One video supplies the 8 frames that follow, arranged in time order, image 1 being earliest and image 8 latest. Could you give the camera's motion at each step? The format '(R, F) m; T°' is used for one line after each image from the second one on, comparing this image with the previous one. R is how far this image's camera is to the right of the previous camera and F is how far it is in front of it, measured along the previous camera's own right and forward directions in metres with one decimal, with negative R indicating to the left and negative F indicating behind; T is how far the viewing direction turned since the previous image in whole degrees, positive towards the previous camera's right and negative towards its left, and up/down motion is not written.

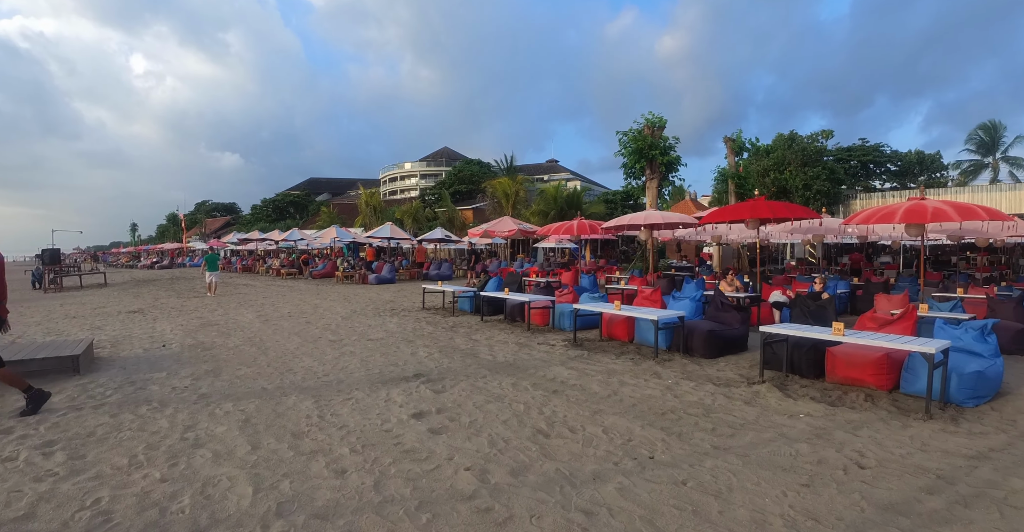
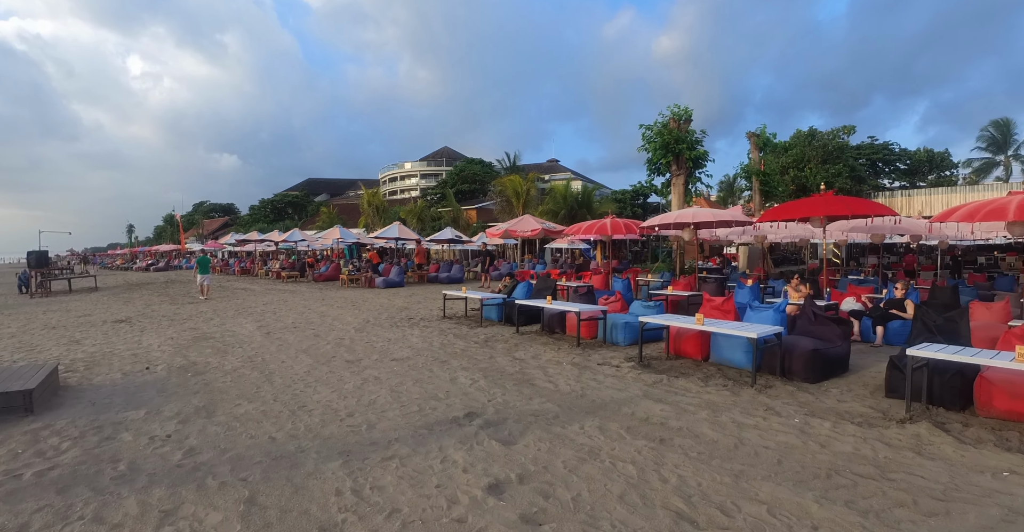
(-0.7, +1.4) m; 0°
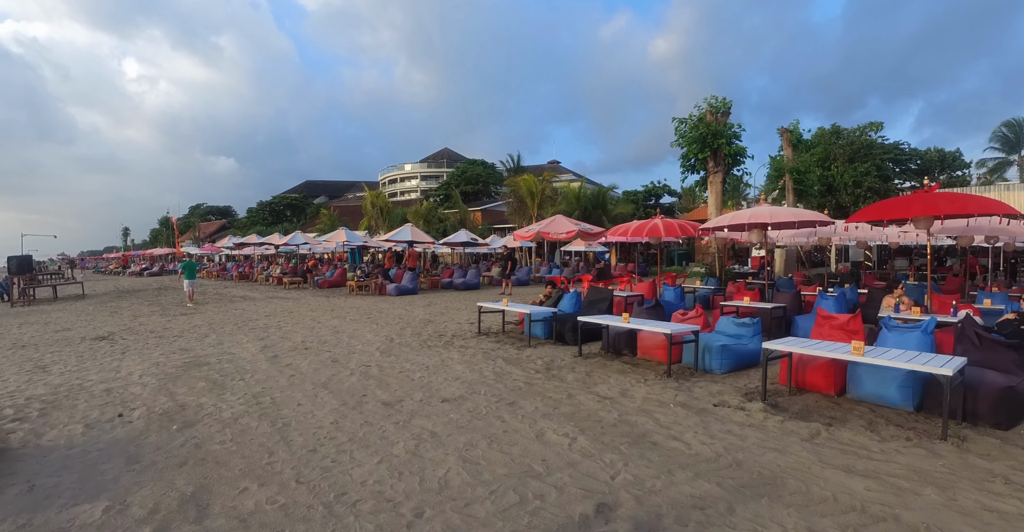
(-0.9, +1.6) m; 0°
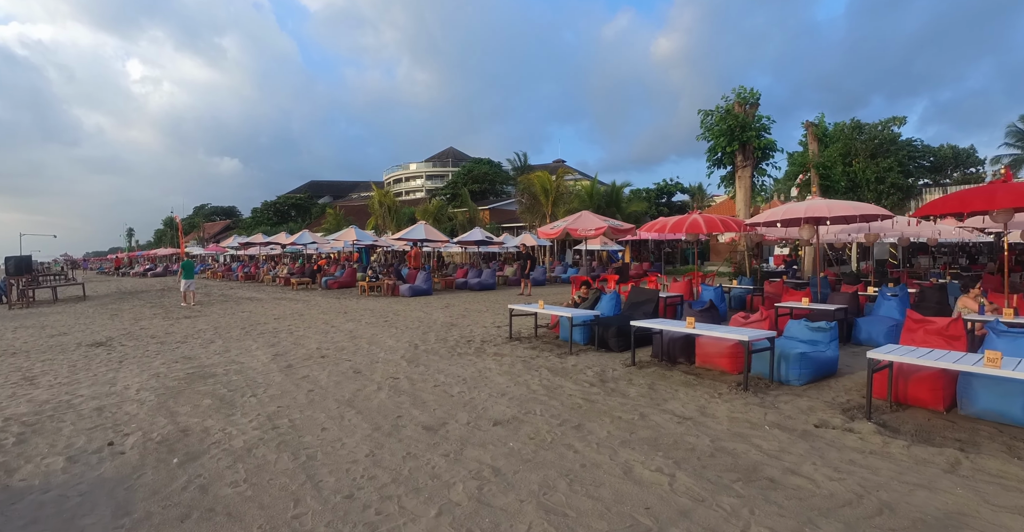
(-0.5, +0.8) m; 0°
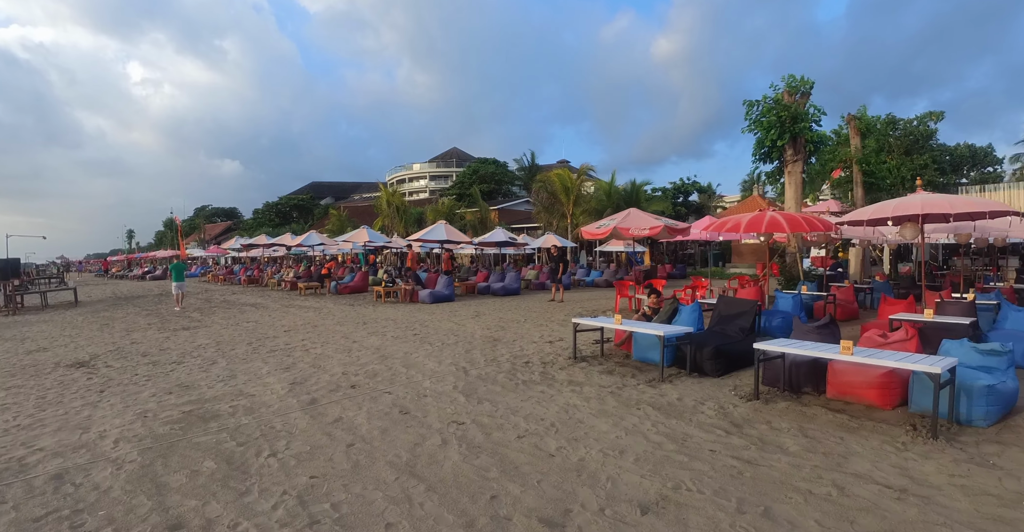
(-0.9, +1.5) m; 0°
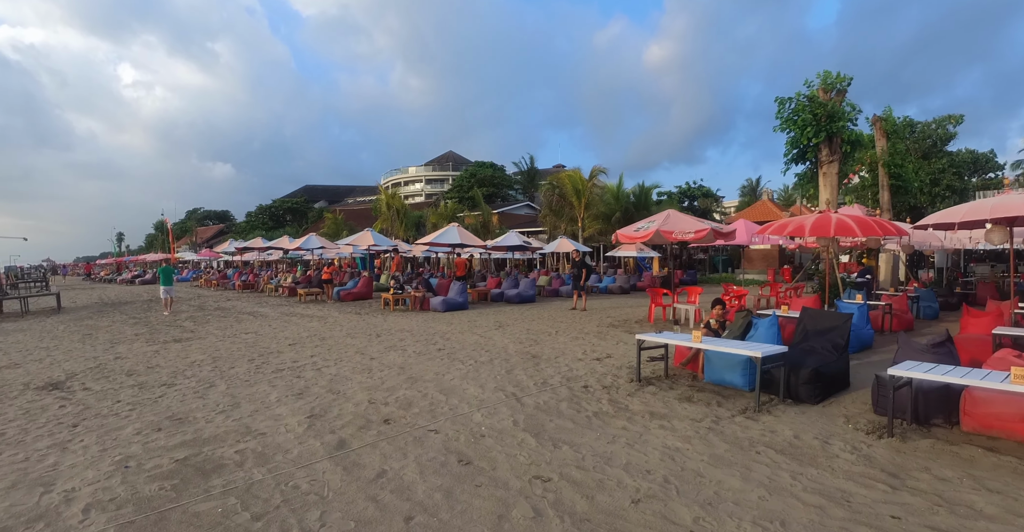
(-0.7, +1.1) m; +1°
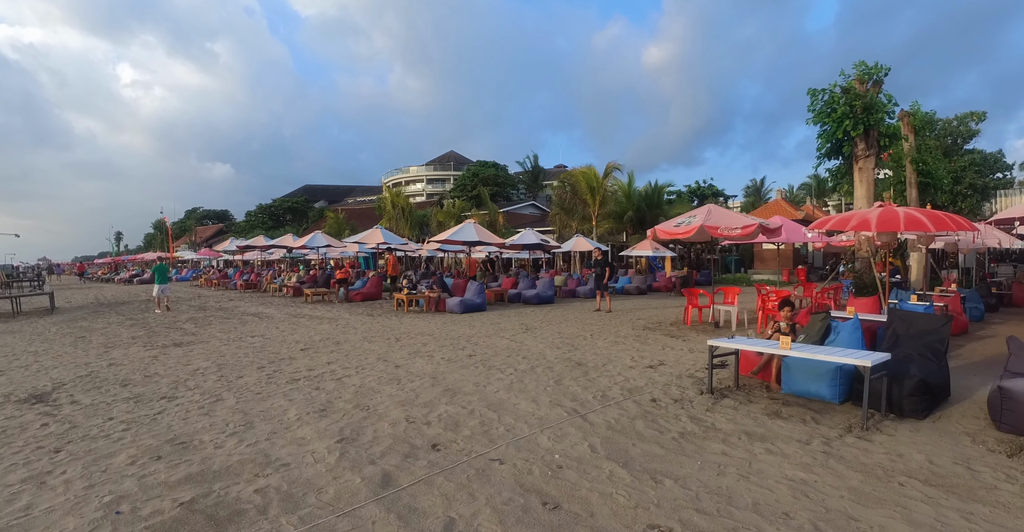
(-0.6, +0.8) m; 0°
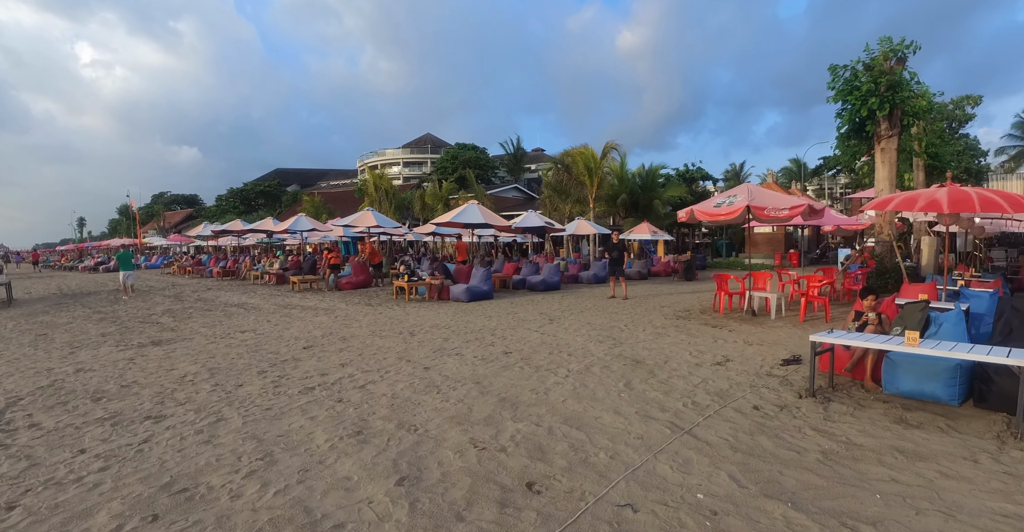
(-0.8, +1.0) m; +3°
